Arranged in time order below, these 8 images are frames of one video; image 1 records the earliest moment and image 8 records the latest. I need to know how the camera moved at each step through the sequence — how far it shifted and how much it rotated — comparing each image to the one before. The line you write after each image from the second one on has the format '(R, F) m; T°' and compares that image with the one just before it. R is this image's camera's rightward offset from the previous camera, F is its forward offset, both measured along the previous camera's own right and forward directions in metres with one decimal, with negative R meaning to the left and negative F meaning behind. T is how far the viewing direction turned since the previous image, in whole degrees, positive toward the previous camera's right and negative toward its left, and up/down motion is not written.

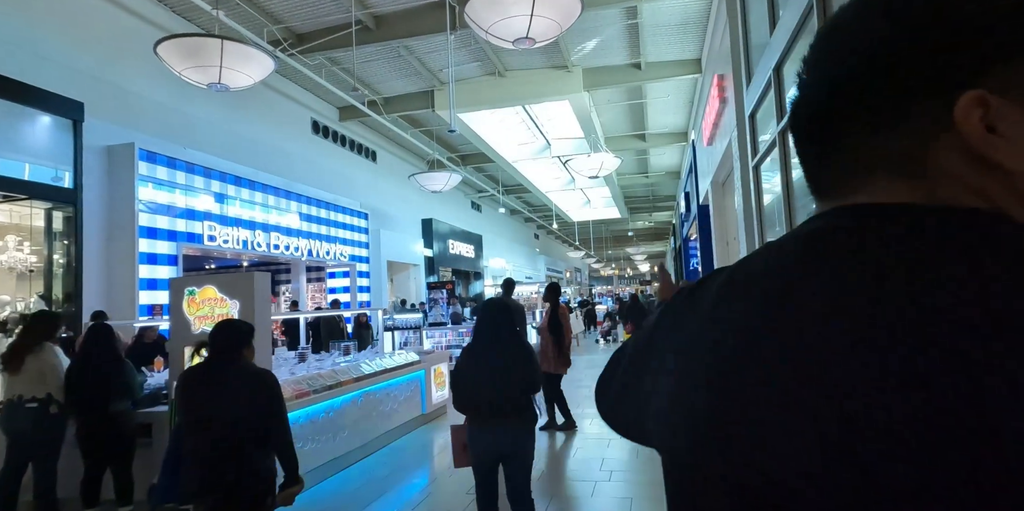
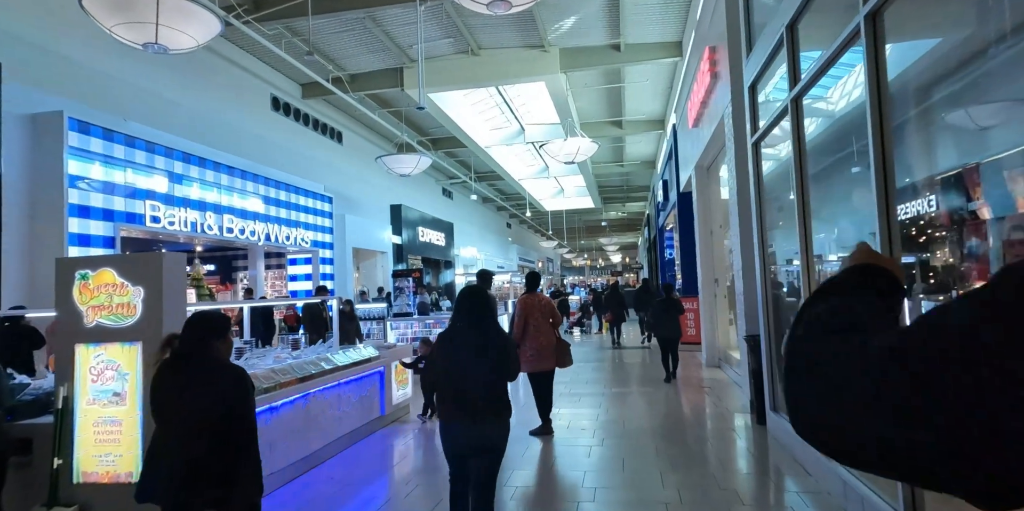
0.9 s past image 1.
(0.0, +0.5) m; +3°
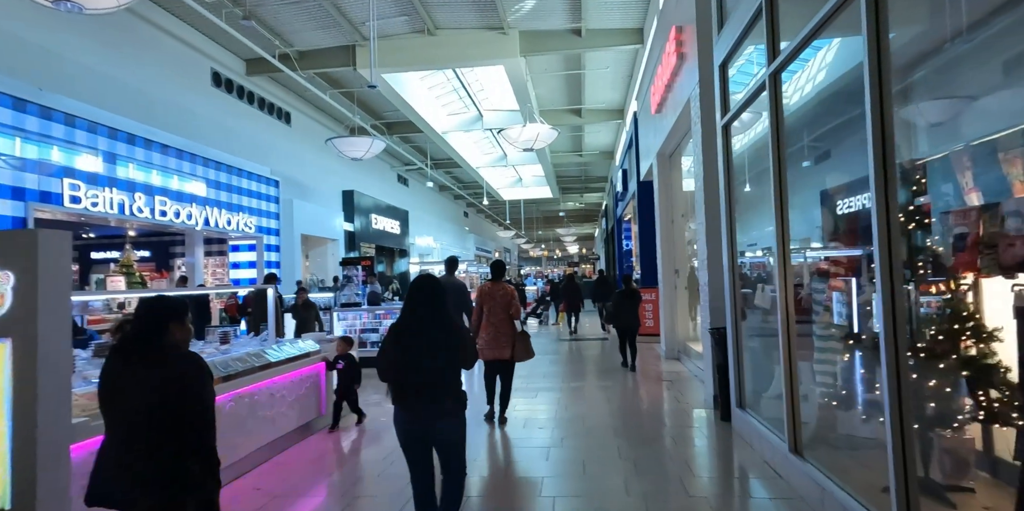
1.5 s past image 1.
(0.0, +0.3) m; +4°
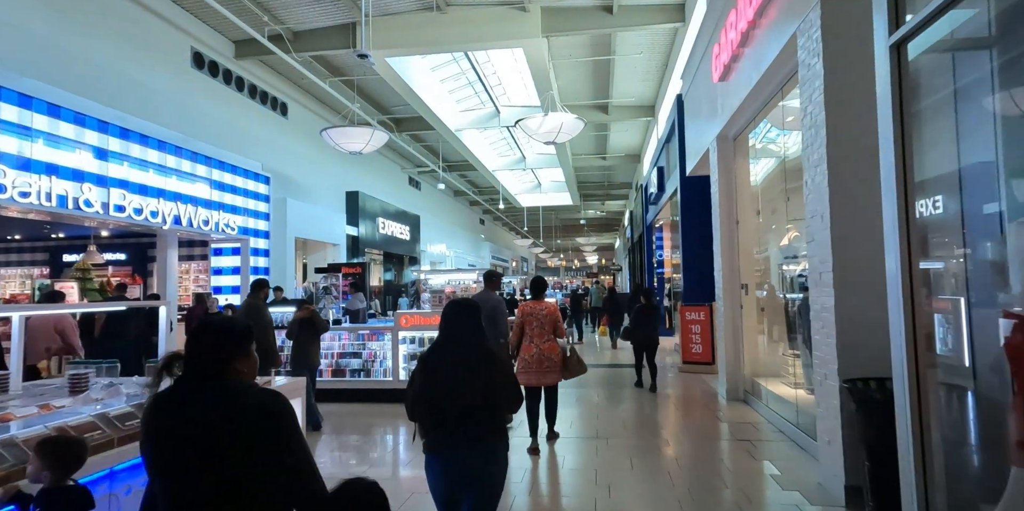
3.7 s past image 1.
(0.0, +1.5) m; -2°
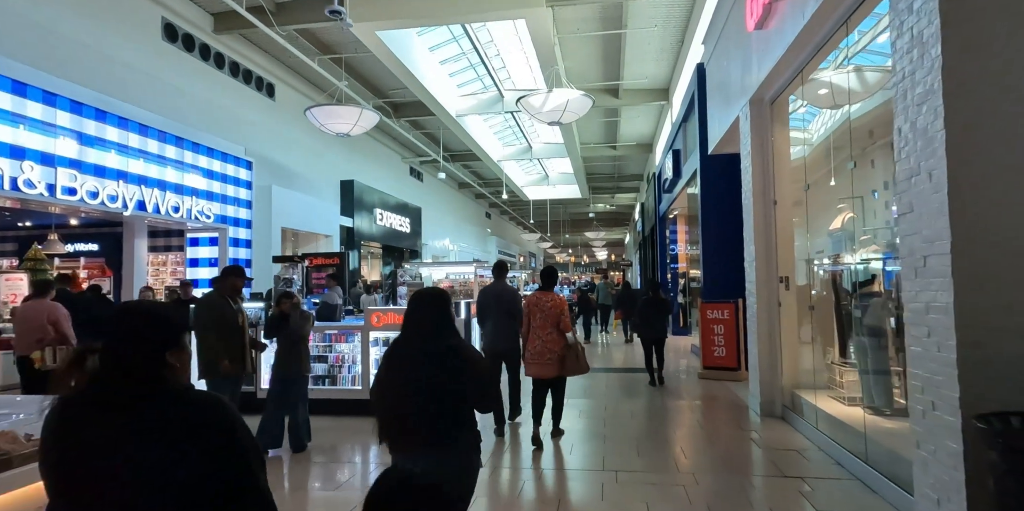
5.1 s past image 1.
(+0.1, +0.9) m; -1°
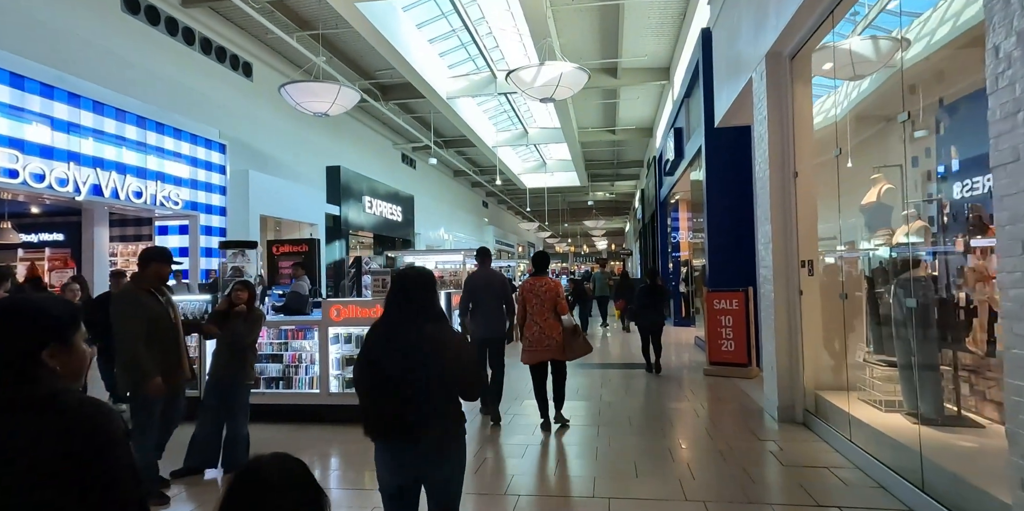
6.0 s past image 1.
(+0.2, +0.6) m; 0°
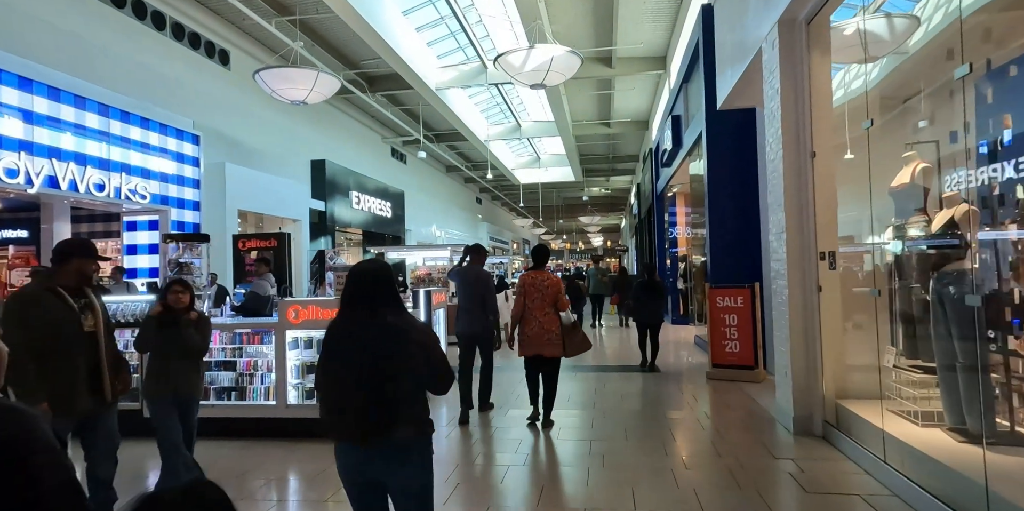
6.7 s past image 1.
(+0.1, +0.5) m; 0°
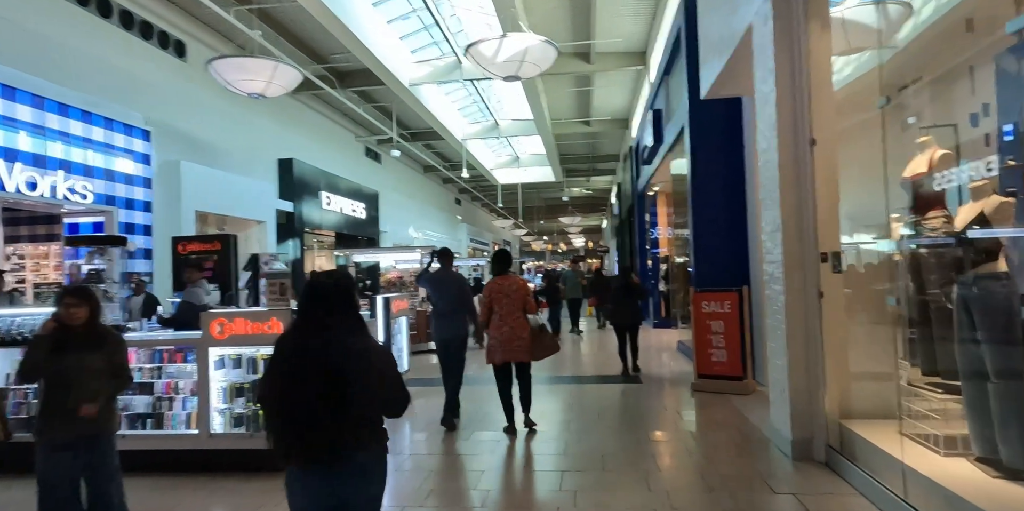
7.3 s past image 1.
(+0.1, +0.4) m; +2°
